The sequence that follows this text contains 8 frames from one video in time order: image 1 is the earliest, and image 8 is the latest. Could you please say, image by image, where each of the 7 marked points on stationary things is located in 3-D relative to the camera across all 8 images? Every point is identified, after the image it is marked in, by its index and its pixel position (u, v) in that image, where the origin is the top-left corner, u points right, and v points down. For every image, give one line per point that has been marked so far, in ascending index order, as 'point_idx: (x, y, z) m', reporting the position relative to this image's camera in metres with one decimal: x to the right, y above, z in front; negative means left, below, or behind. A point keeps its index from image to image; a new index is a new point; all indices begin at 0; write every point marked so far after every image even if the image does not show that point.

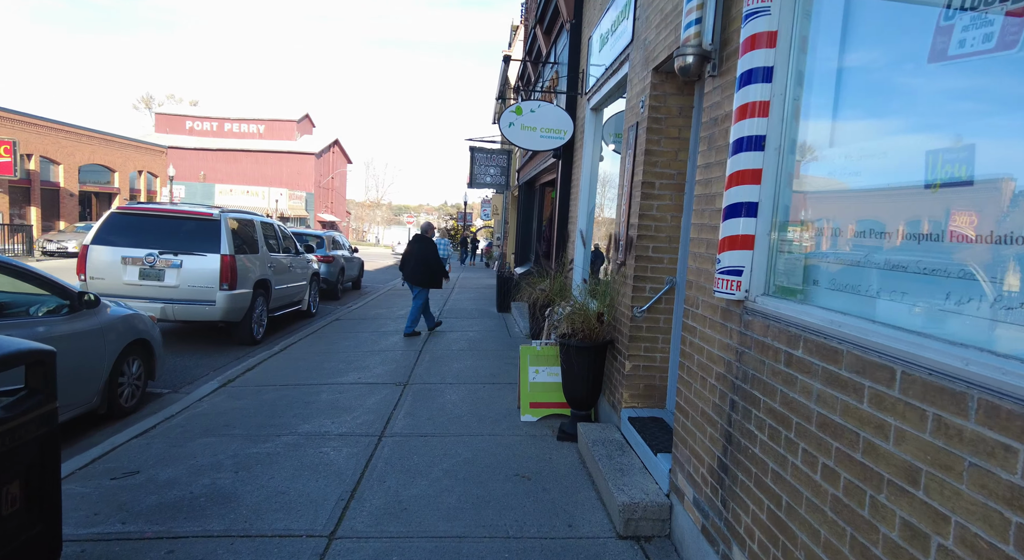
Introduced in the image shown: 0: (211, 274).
0: (-3.9, +0.1, +7.9) m
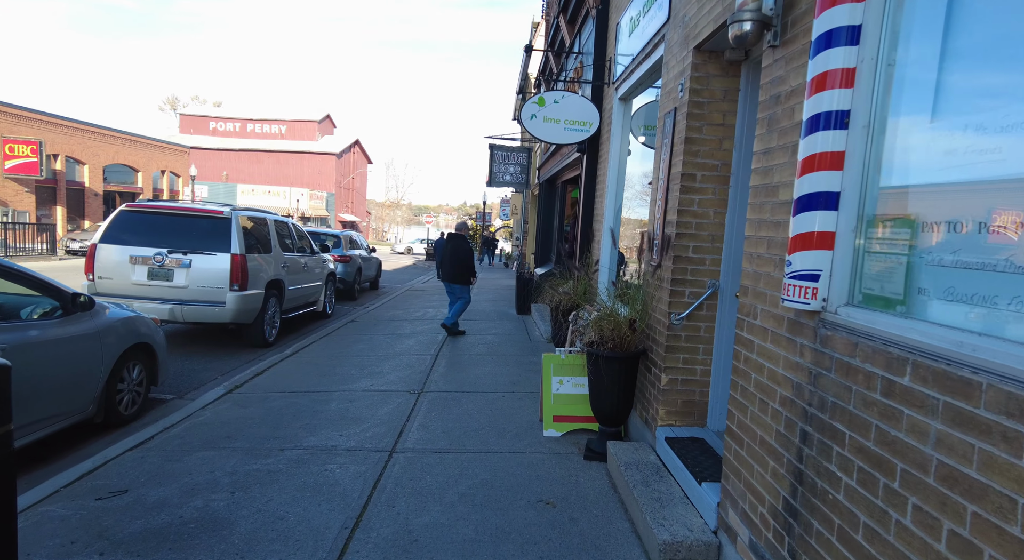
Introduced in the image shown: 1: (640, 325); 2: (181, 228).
0: (-3.7, +0.1, +7.7) m
1: (+0.9, -0.3, +4.1) m
2: (-4.3, +0.7, +7.8) m
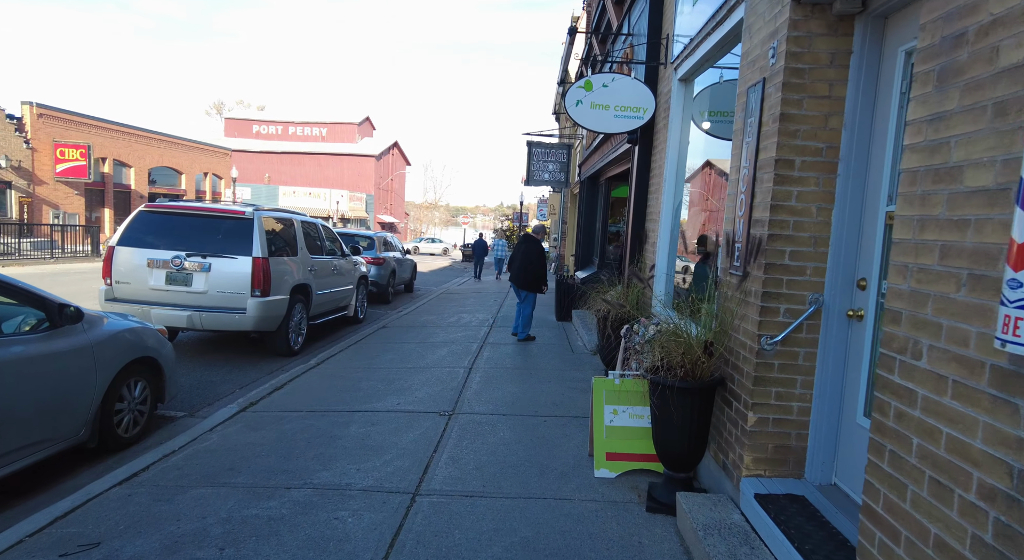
0: (-3.2, 0.0, +7.2) m
1: (+1.1, -0.4, +3.3) m
2: (-3.8, +0.6, +7.3) m
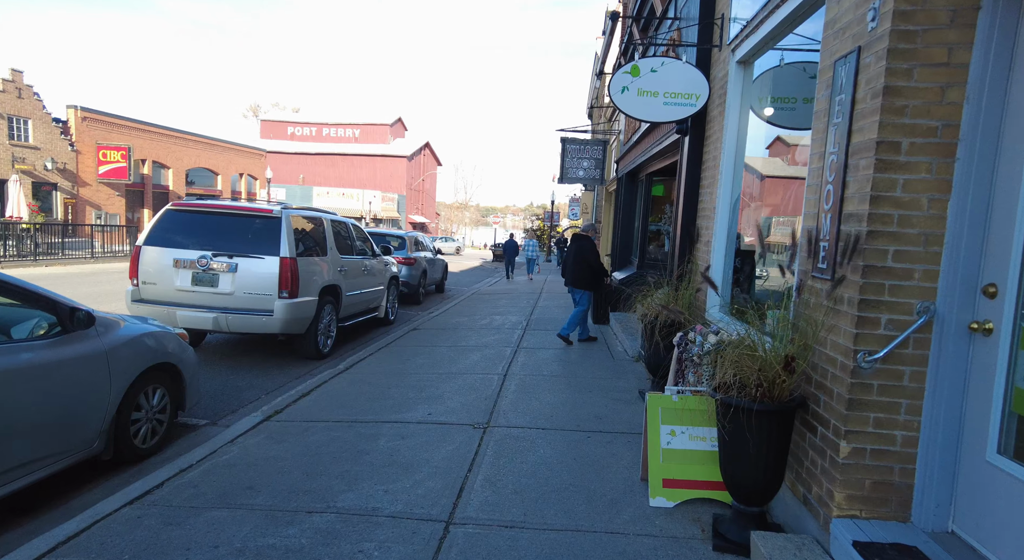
0: (-2.8, 0.0, +6.9) m
1: (+1.3, -0.4, +2.8) m
2: (-3.3, +0.6, +7.1) m
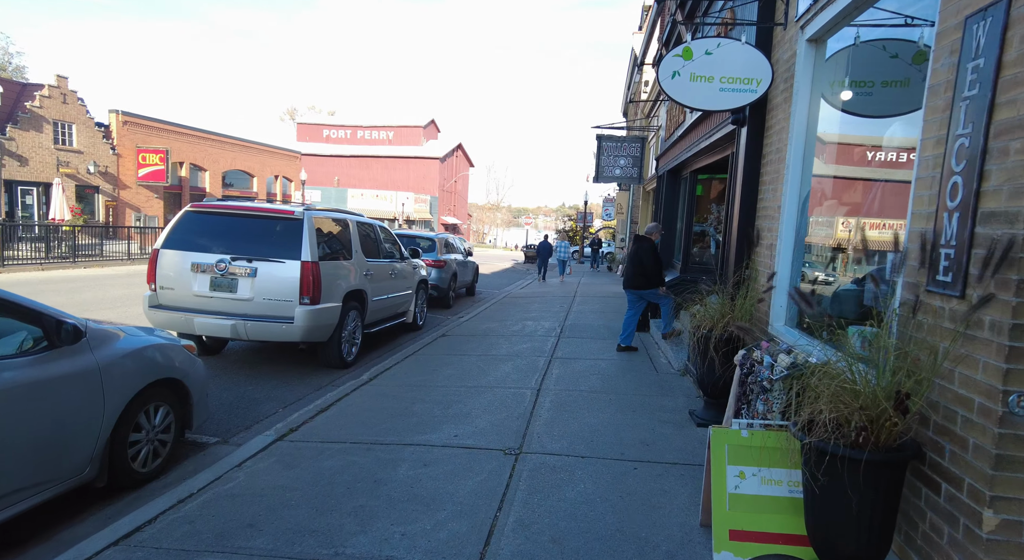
0: (-2.4, -0.1, +6.6) m
1: (+1.5, -0.5, +2.3) m
2: (-2.9, +0.5, +6.8) m
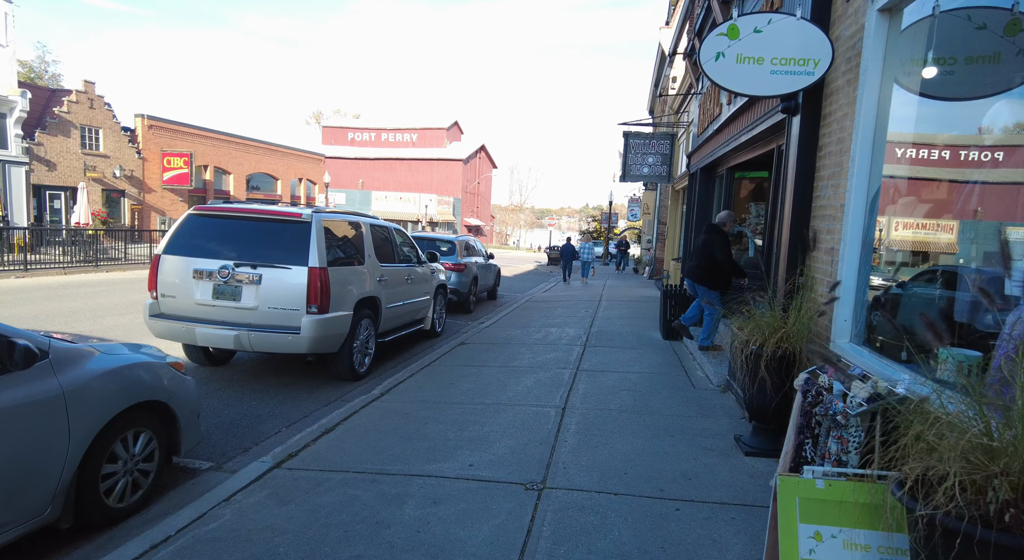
0: (-2.2, -0.1, +6.1) m
1: (+1.6, -0.5, +1.7) m
2: (-2.7, +0.5, +6.3) m
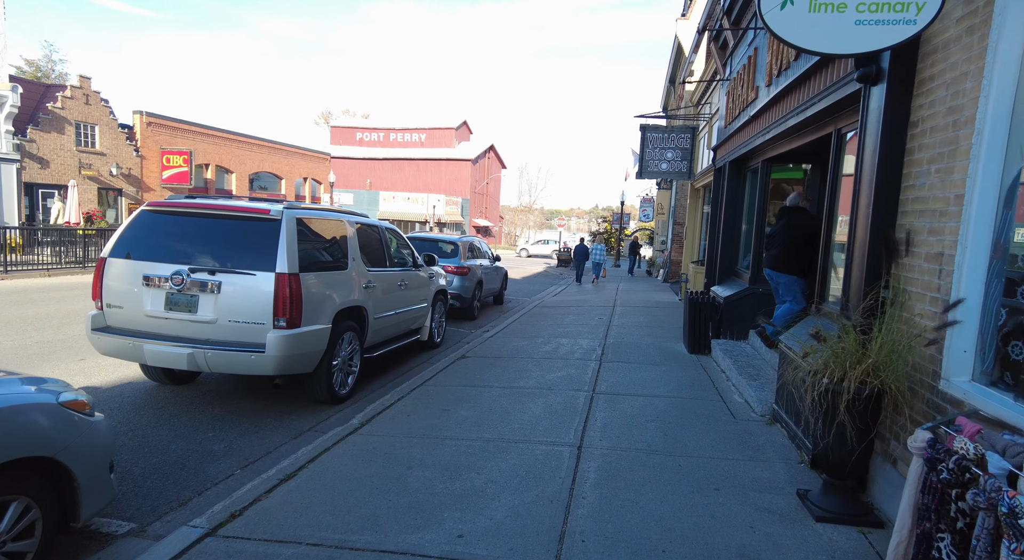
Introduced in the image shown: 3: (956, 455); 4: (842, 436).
0: (-2.1, -0.2, +5.2) m
1: (+1.5, -0.6, +0.7) m
2: (-2.7, +0.4, +5.4) m
3: (+1.6, -0.6, +2.1) m
4: (+1.8, -0.8, +3.2) m
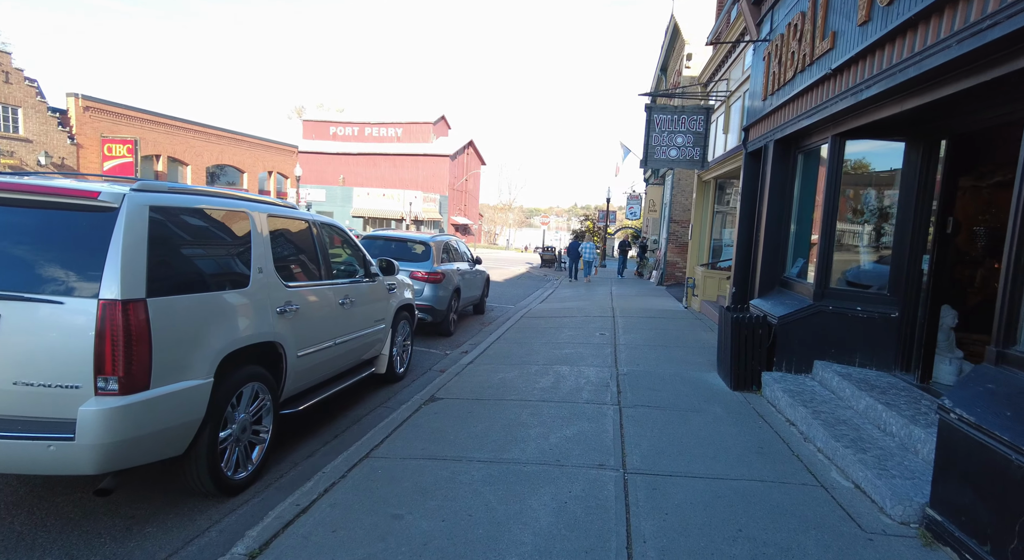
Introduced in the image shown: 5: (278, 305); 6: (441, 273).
0: (-2.2, -0.4, +3.0) m
1: (+1.7, -0.8, -1.4) m
2: (-2.7, +0.2, +3.2) m
3: (+1.7, -0.8, +0.1) m
4: (+1.8, -1.0, +1.2) m
5: (-1.7, -0.2, +4.5) m
6: (-1.1, +0.1, +9.6) m
